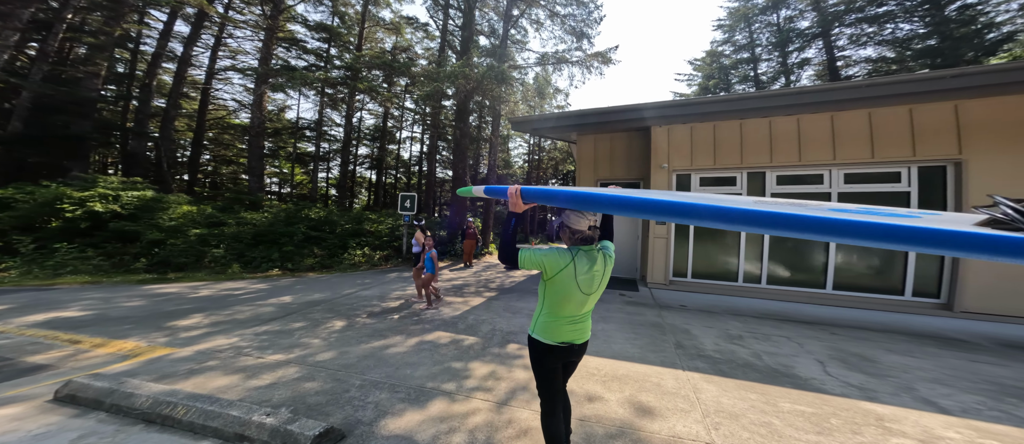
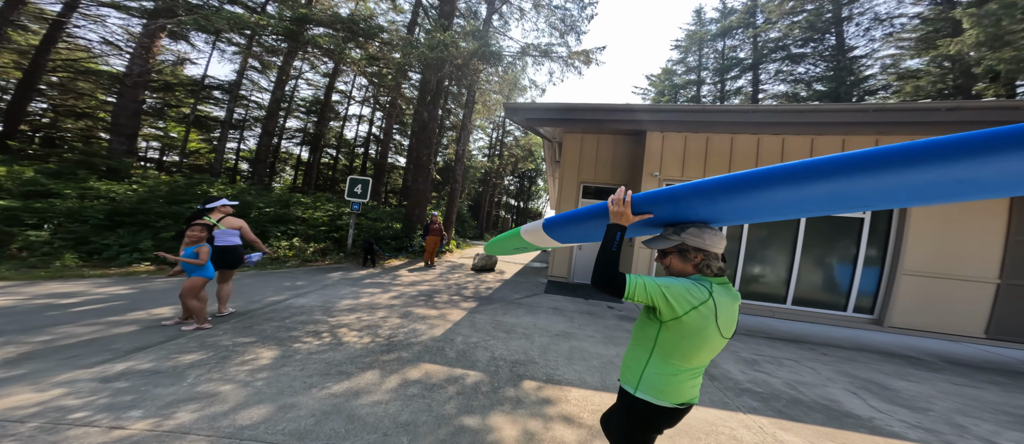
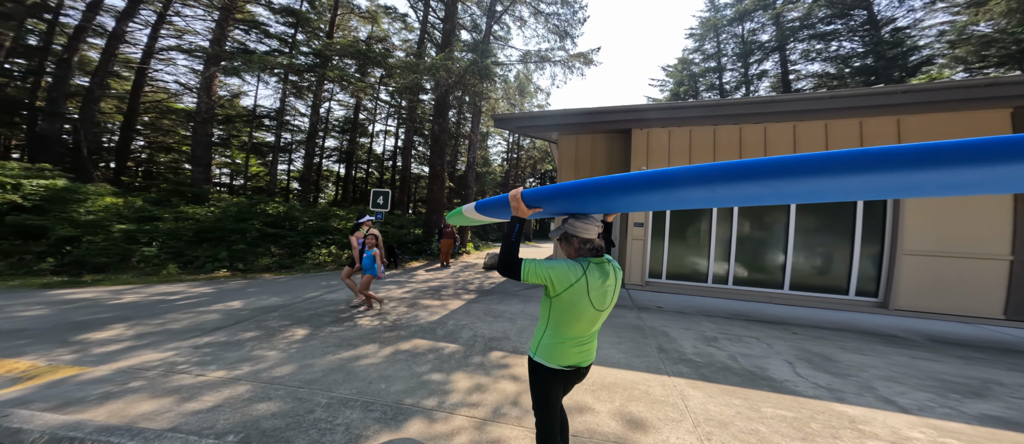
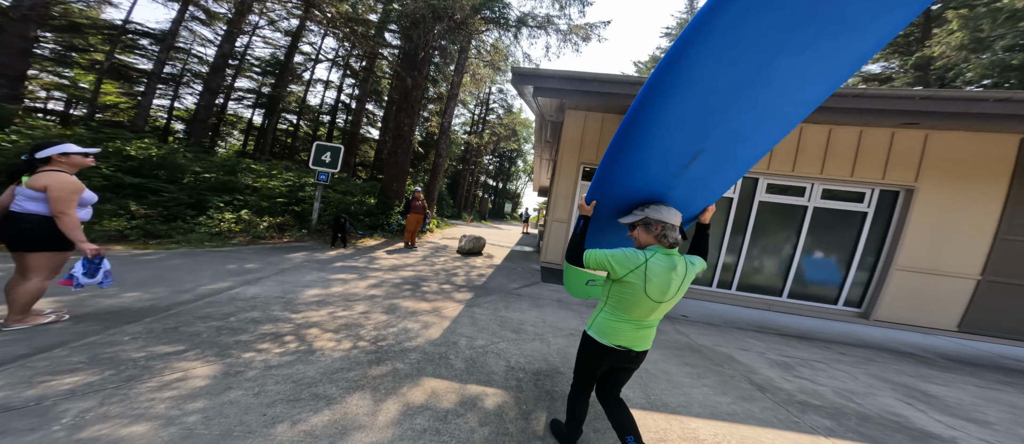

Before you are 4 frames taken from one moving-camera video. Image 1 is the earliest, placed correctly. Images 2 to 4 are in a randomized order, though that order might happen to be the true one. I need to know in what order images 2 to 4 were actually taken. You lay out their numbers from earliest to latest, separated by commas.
3, 2, 4
